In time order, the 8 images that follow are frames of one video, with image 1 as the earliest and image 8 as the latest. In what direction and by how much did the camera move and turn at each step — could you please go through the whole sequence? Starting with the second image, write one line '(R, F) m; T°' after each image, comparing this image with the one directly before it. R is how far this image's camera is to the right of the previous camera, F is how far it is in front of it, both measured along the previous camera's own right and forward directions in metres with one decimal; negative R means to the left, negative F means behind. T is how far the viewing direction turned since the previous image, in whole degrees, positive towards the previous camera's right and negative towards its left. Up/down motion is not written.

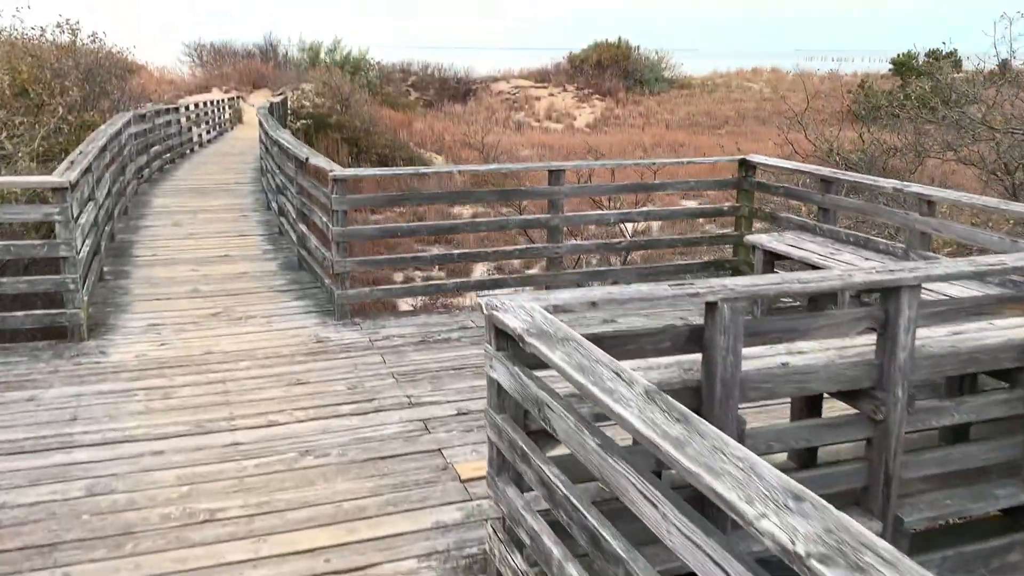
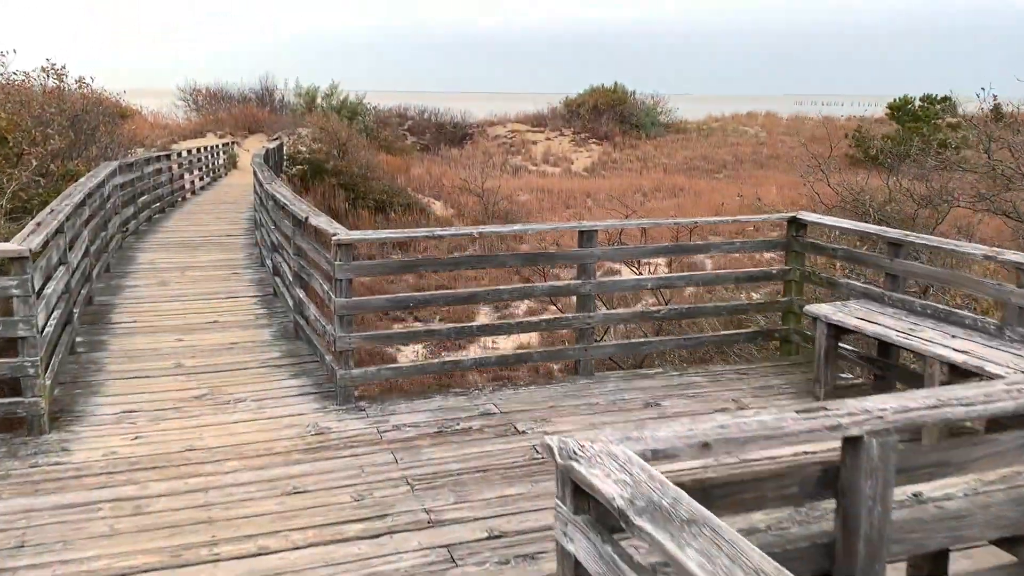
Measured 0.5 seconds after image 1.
(-0.1, +0.3) m; +1°
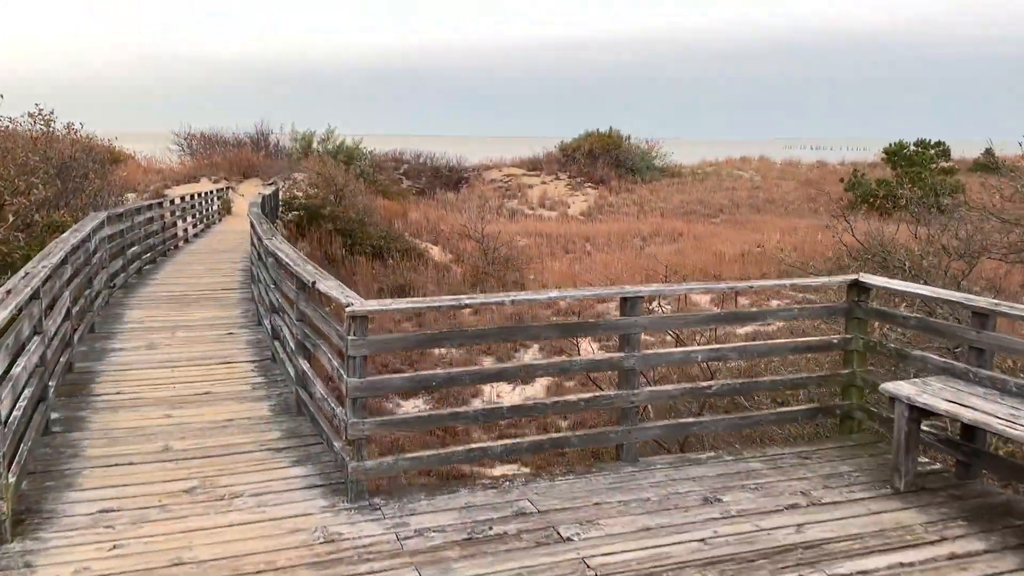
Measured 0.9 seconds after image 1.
(-0.2, +0.3) m; +1°
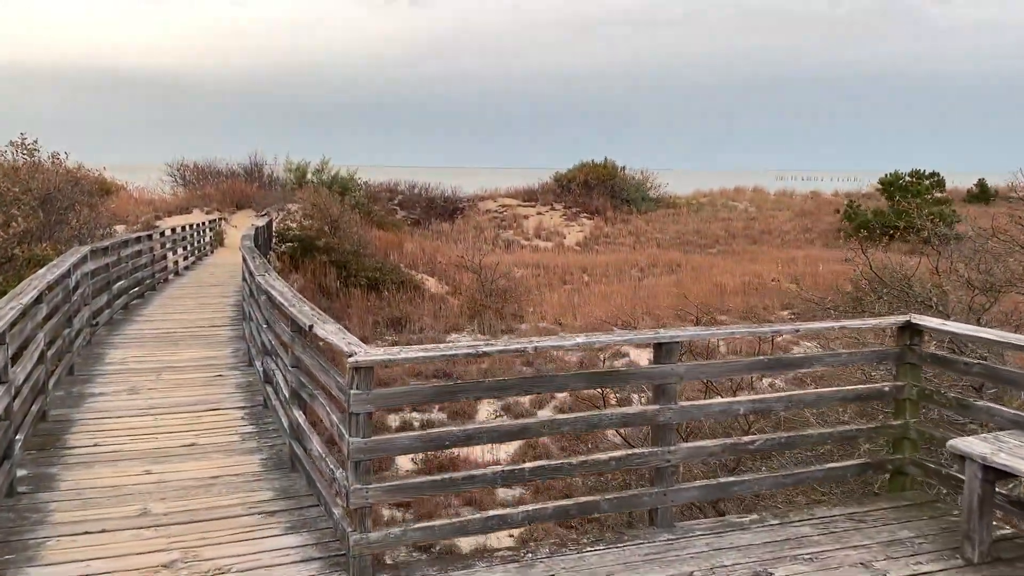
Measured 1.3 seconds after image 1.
(-0.1, +0.2) m; +1°
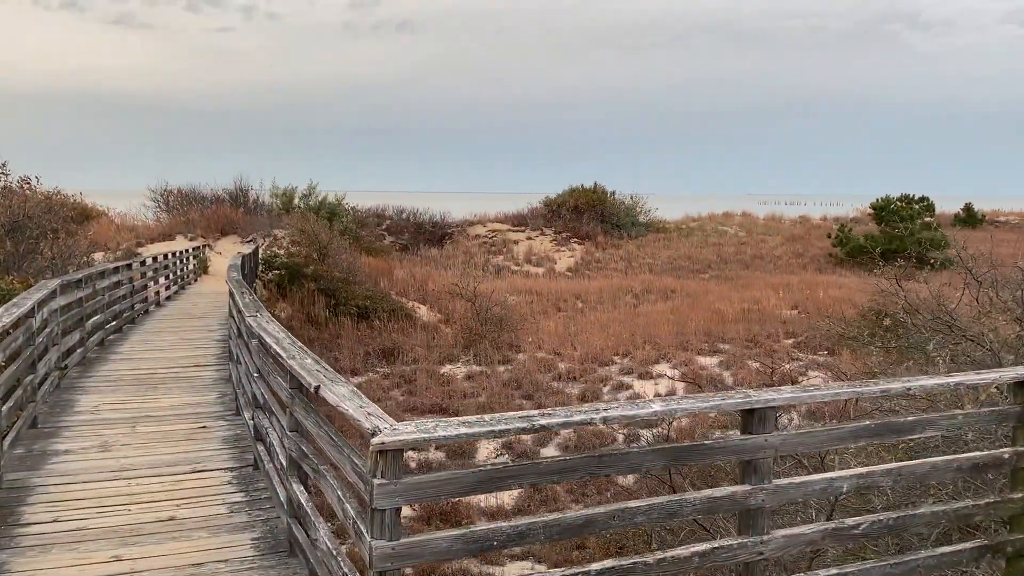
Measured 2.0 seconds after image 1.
(-0.2, +0.4) m; +1°
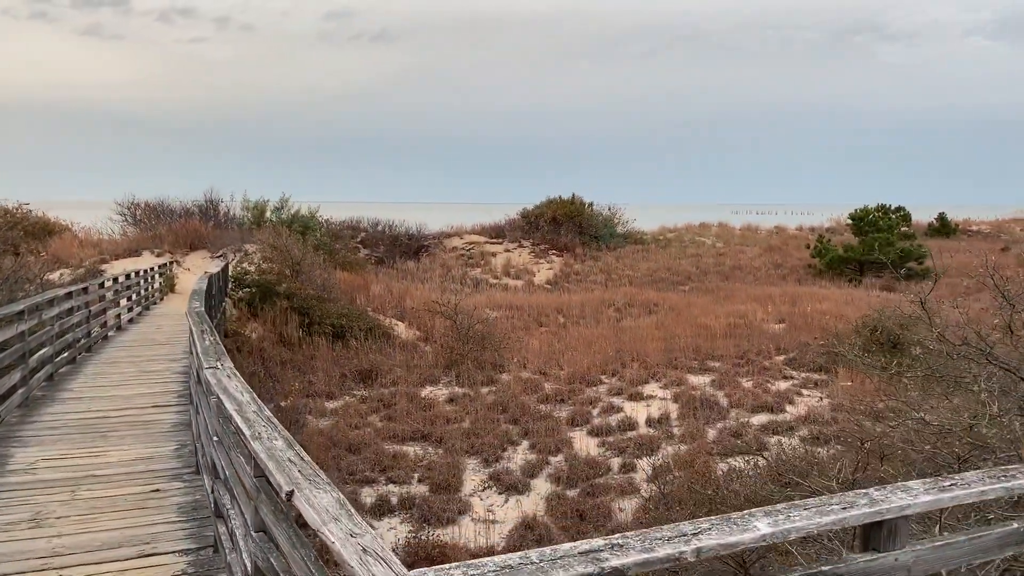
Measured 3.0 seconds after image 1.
(-0.1, +0.4) m; +2°
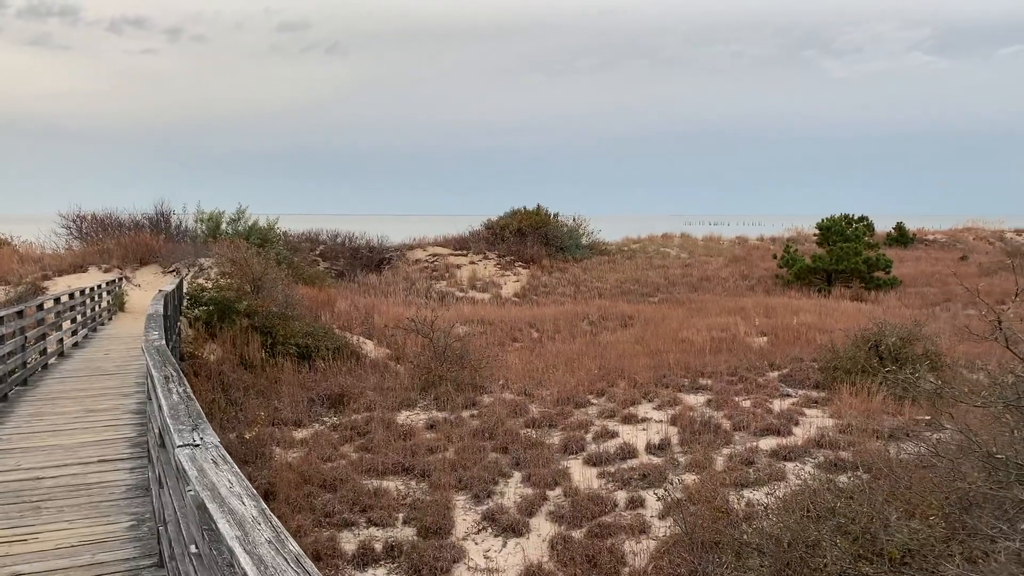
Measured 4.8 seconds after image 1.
(-0.4, +0.6) m; +4°
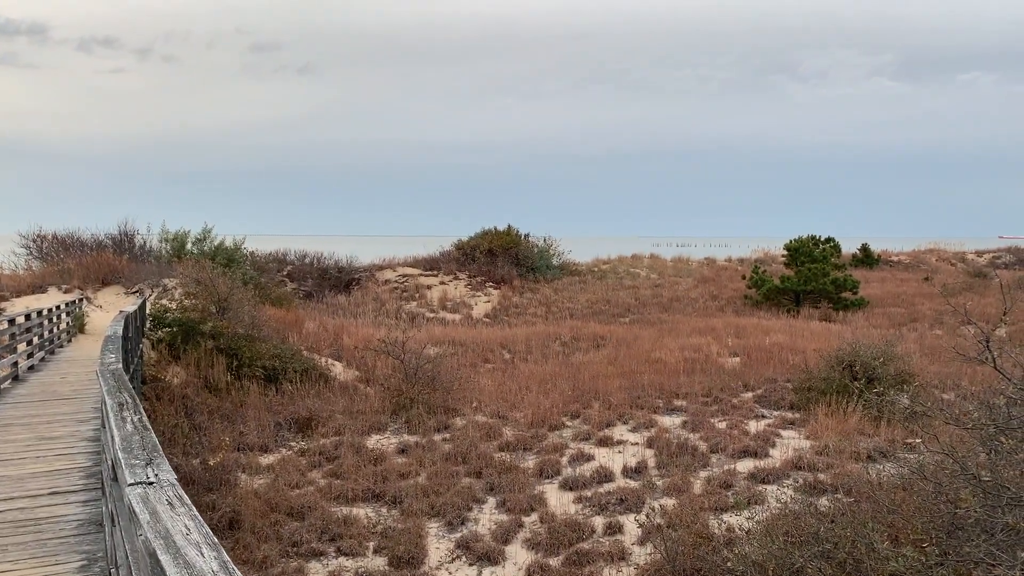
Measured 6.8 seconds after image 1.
(-0.1, +0.1) m; +3°
